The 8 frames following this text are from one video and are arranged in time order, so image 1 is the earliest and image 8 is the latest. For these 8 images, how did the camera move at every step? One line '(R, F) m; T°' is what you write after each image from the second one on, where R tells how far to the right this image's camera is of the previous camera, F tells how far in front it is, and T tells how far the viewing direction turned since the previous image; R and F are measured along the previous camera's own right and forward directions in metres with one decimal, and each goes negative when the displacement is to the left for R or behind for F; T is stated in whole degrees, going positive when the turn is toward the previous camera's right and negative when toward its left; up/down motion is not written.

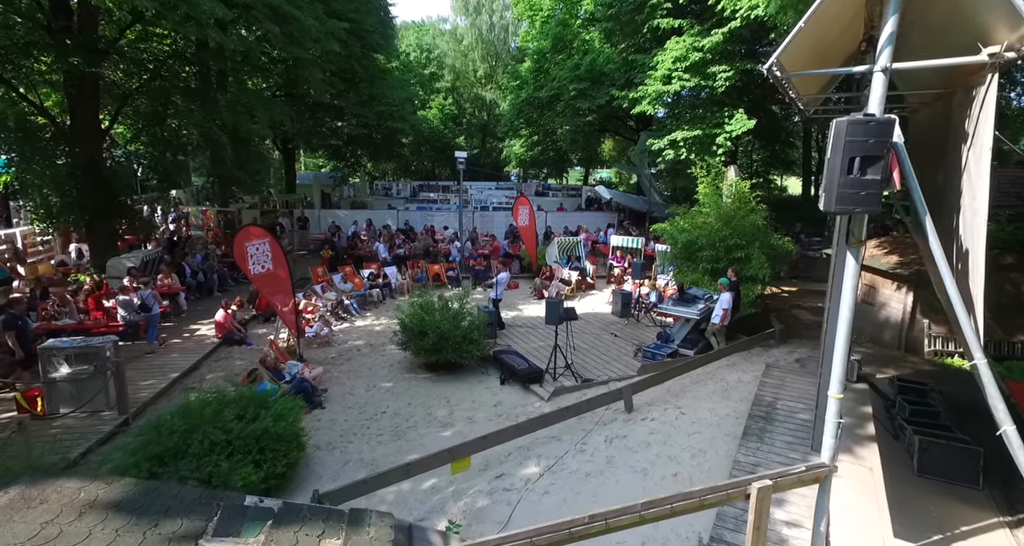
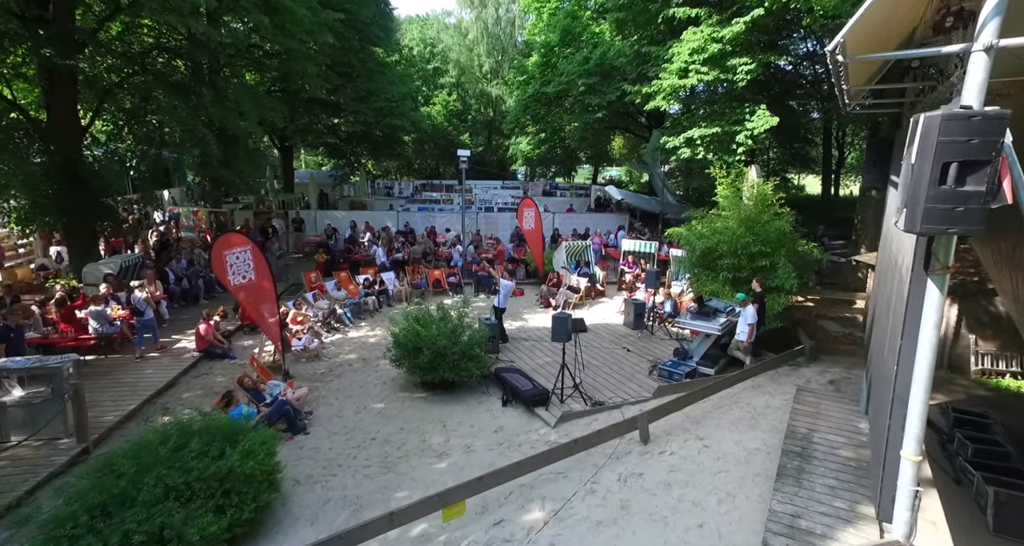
(+0.1, +0.8) m; -1°
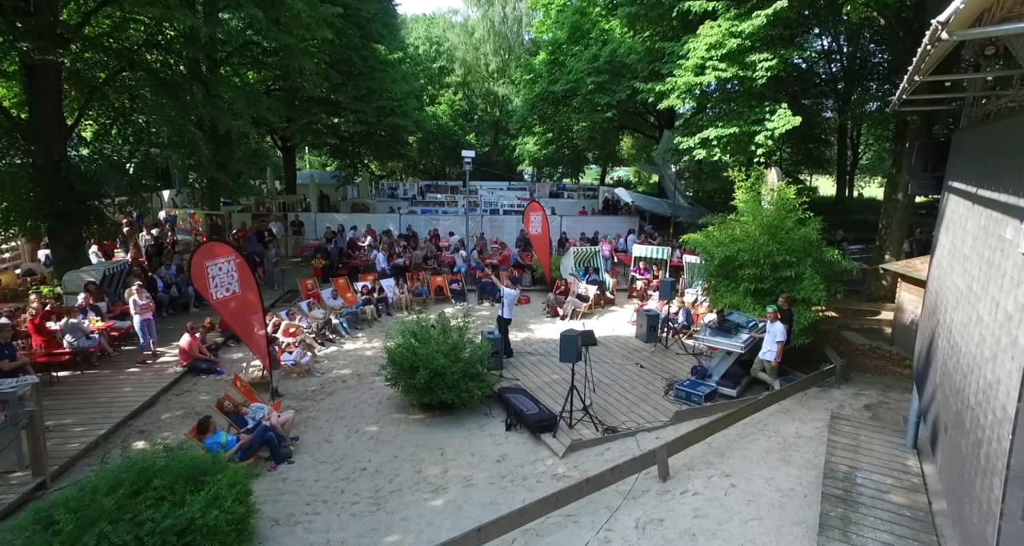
(0.0, +0.7) m; -1°
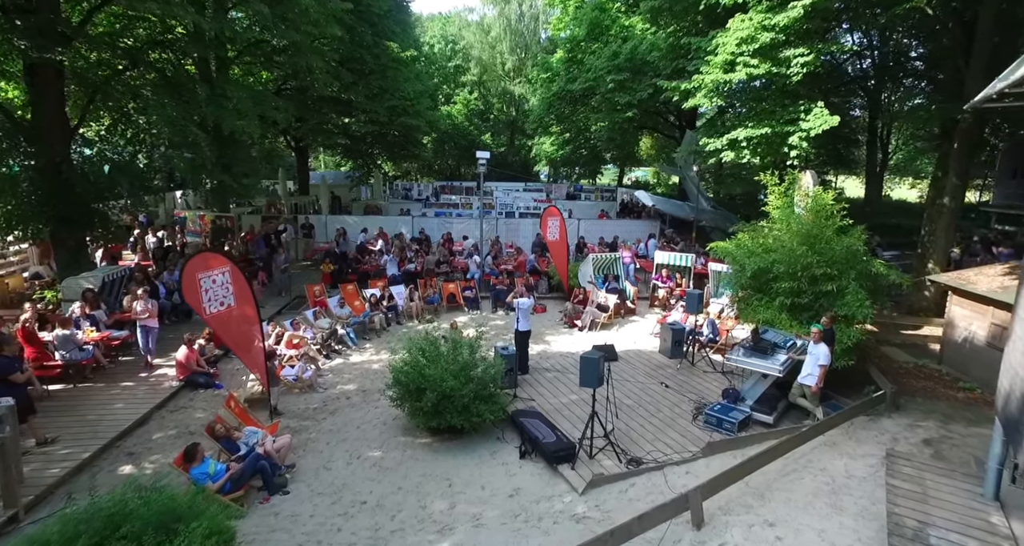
(0.0, +0.7) m; -2°
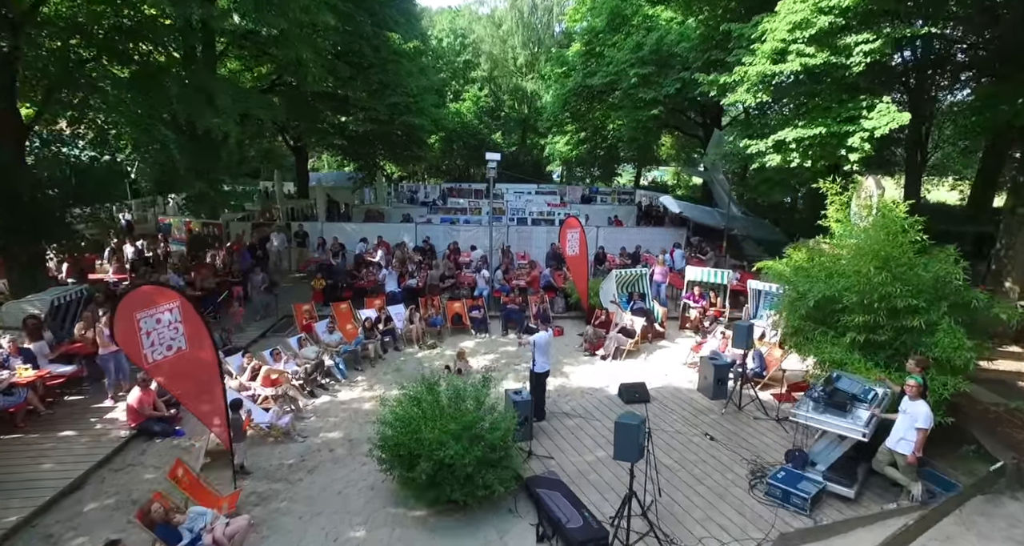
(-0.1, +1.5) m; -1°
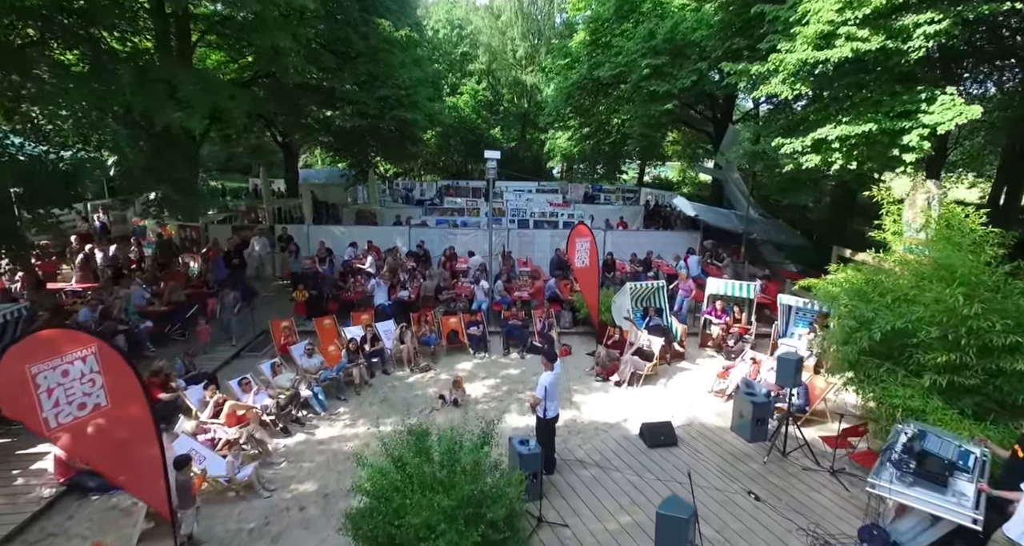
(-0.1, +1.3) m; 0°
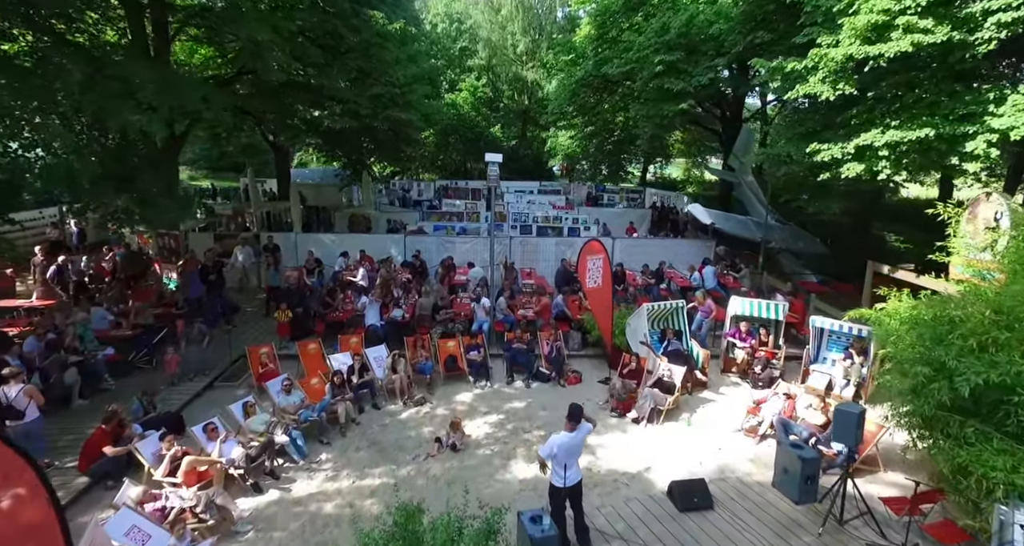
(-0.1, +1.1) m; 0°
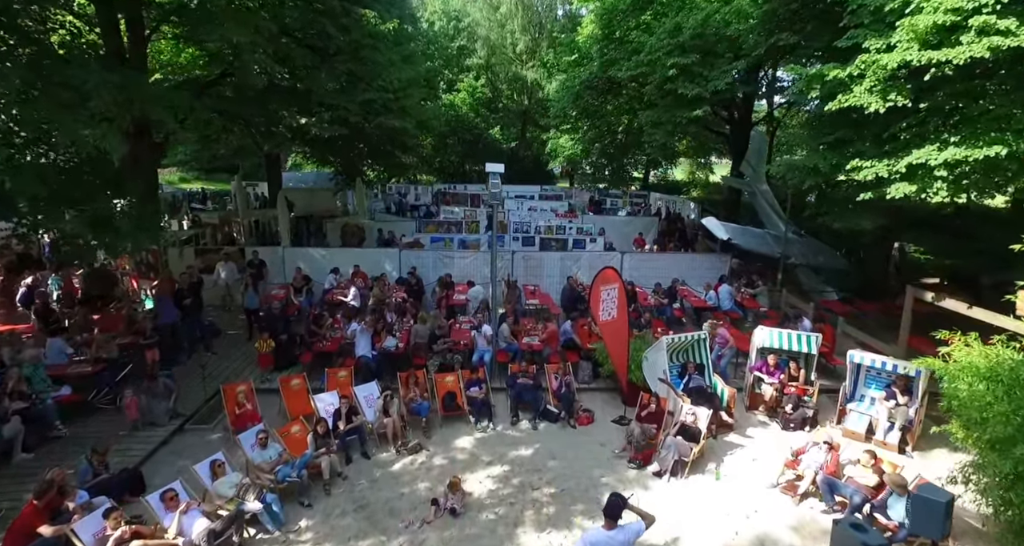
(-0.1, +1.0) m; 0°
